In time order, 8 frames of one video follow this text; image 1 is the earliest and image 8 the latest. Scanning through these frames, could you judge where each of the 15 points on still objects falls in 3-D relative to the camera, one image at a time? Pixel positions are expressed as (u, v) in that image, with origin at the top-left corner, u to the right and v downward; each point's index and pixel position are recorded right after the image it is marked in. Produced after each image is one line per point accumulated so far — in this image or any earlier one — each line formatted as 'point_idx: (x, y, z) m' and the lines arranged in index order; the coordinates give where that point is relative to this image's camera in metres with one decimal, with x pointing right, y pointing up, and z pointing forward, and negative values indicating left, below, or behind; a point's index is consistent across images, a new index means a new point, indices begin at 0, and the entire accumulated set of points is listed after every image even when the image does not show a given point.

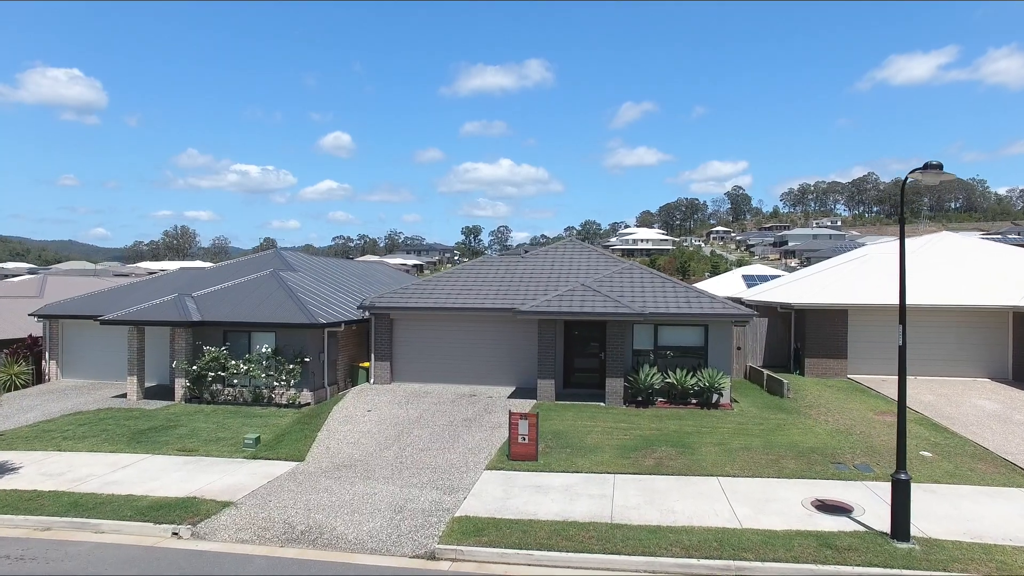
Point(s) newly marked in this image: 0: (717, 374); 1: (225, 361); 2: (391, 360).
0: (+5.1, -2.2, +15.8) m
1: (-7.9, -2.1, +17.4) m
2: (-3.6, -2.1, +18.7) m
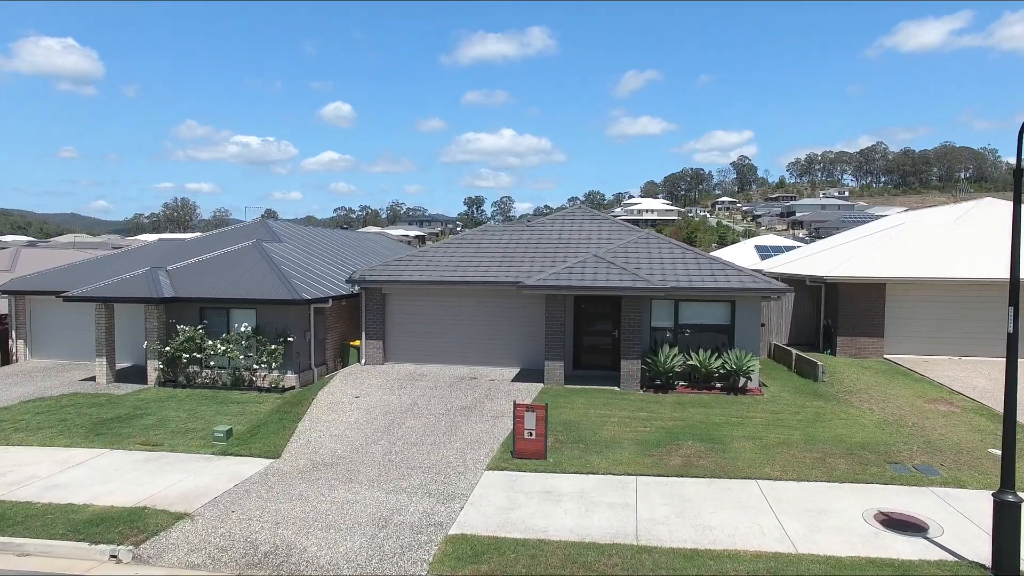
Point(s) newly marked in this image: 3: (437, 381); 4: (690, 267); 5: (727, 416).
0: (+5.2, -1.5, +14.2) m
1: (-7.8, -1.4, +15.9) m
2: (-3.5, -1.4, +17.1) m
3: (-1.8, -2.2, +15.2) m
4: (+4.2, +0.5, +14.9) m
5: (+4.2, -2.5, +12.4) m
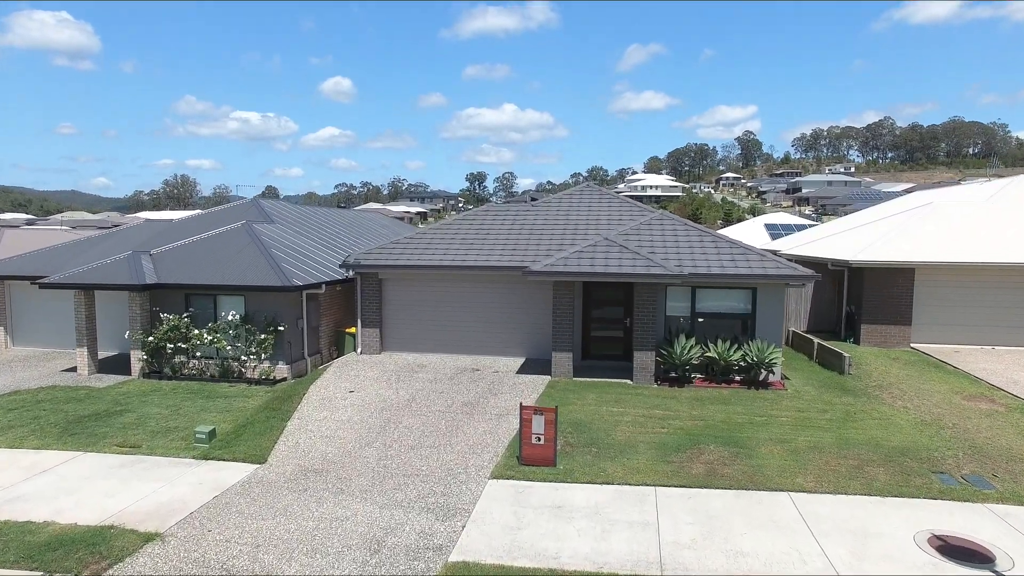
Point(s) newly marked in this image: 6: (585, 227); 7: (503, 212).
0: (+5.3, -1.2, +13.3) m
1: (-7.7, -1.0, +14.9) m
2: (-3.3, -1.0, +16.1) m
3: (-1.7, -1.9, +14.3) m
4: (+4.3, +0.8, +13.8) m
5: (+4.3, -2.3, +11.5) m
6: (+1.9, +1.4, +15.9) m
7: (-0.2, +2.0, +17.3) m
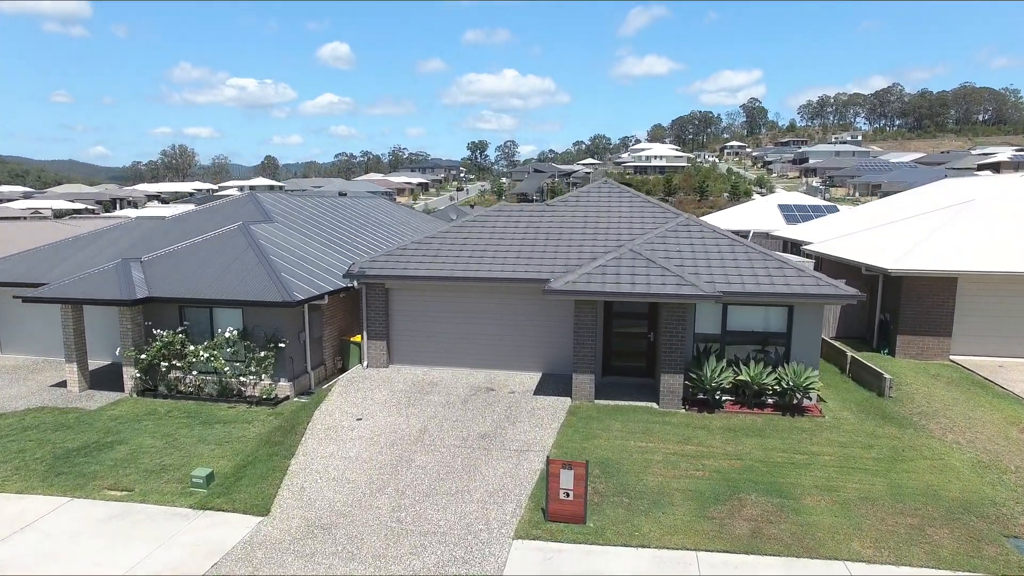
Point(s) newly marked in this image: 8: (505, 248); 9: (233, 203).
0: (+5.7, -1.6, +12.4) m
1: (-7.3, -1.3, +14.1) m
2: (-3.0, -1.2, +15.2) m
3: (-1.3, -2.2, +13.5) m
4: (+4.7, +0.5, +12.8) m
5: (+4.7, -2.7, +10.6) m
6: (+2.2, +1.2, +14.8) m
7: (+0.2, +1.8, +16.3) m
8: (-0.2, +0.9, +14.9) m
9: (-8.7, +2.7, +19.8) m
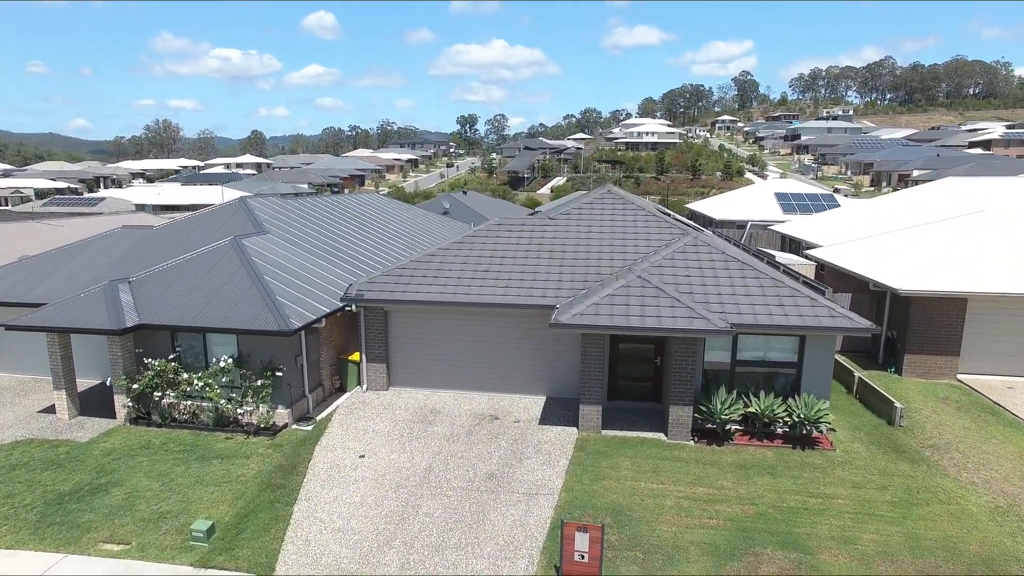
0: (+5.8, -2.2, +12.1) m
1: (-7.2, -1.9, +13.6) m
2: (-2.9, -1.7, +14.9) m
3: (-1.2, -2.8, +13.1) m
4: (+4.8, -0.1, +12.5) m
5: (+4.8, -3.4, +10.4) m
6: (+2.3, +0.7, +14.5) m
7: (+0.2, +1.4, +15.8) m
8: (-0.1, +0.4, +14.5) m
9: (-8.7, +2.3, +19.2) m
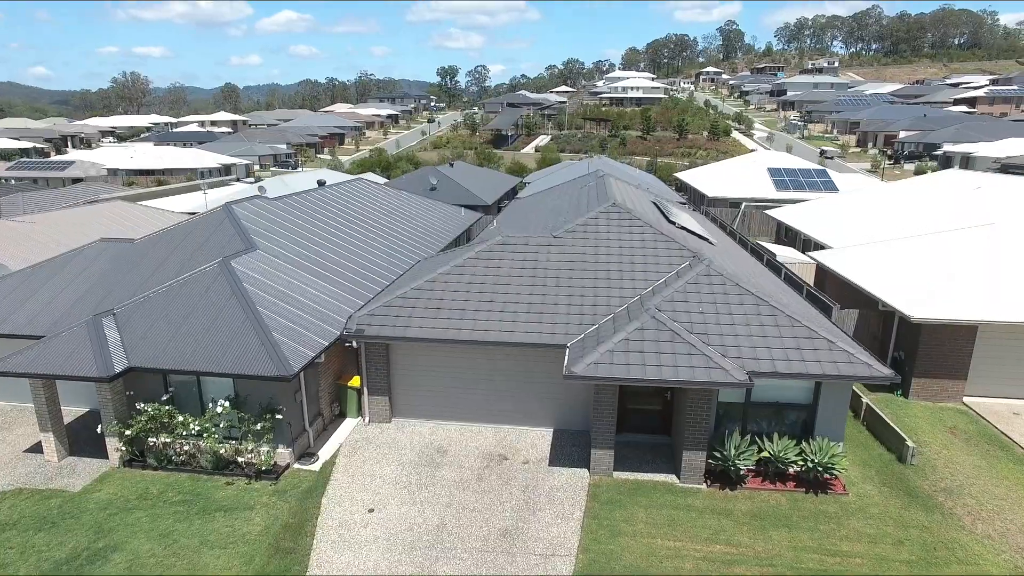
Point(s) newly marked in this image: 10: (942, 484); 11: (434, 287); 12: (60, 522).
0: (+6.0, -3.0, +12.0) m
1: (-7.0, -2.7, +13.1) m
2: (-2.8, -2.4, +14.5) m
3: (-1.0, -3.6, +12.9) m
4: (+4.9, -0.9, +12.2) m
5: (+5.1, -4.3, +10.4) m
6: (+2.4, 0.0, +14.0) m
7: (+0.3, +0.8, +15.3) m
8: (0.0, -0.2, +14.0) m
9: (-8.7, +1.9, +18.3) m
10: (+8.0, -3.7, +11.9) m
11: (-1.8, 0.0, +14.6) m
12: (-8.2, -4.3, +11.7) m
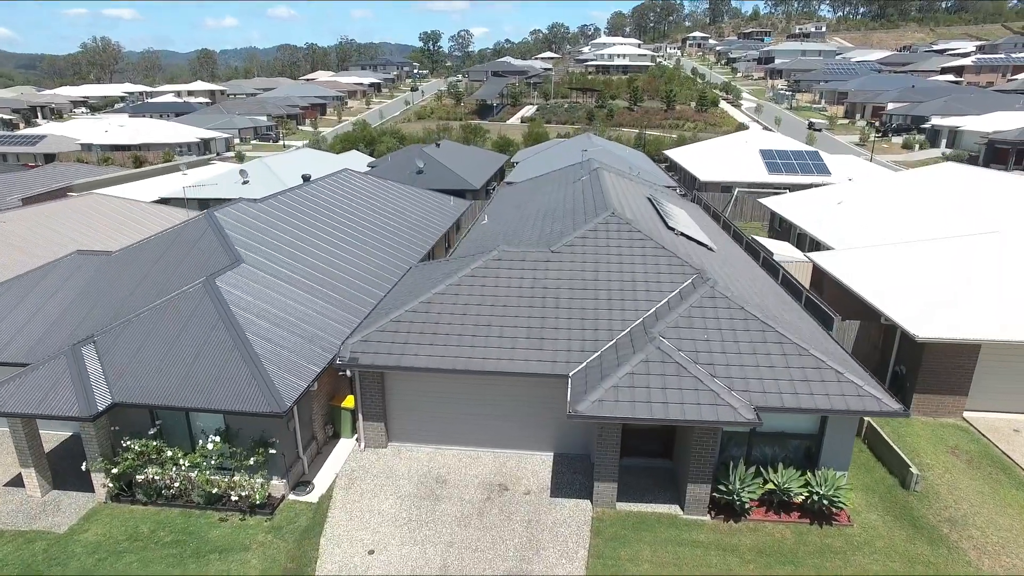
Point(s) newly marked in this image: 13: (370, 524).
0: (+6.0, -3.5, +11.9) m
1: (-7.0, -3.3, +12.7) m
2: (-2.8, -2.9, +14.1) m
3: (-1.0, -4.1, +12.6) m
4: (+4.9, -1.4, +11.9) m
5: (+5.2, -5.0, +10.3) m
6: (+2.4, -0.4, +13.6) m
7: (+0.2, +0.4, +14.8) m
8: (0.0, -0.7, +13.6) m
9: (-8.9, +1.5, +17.6) m
10: (+8.1, -4.2, +11.9) m
11: (-1.9, -0.5, +14.1) m
12: (-8.2, -5.0, +11.3) m
13: (-2.7, -4.4, +11.9) m
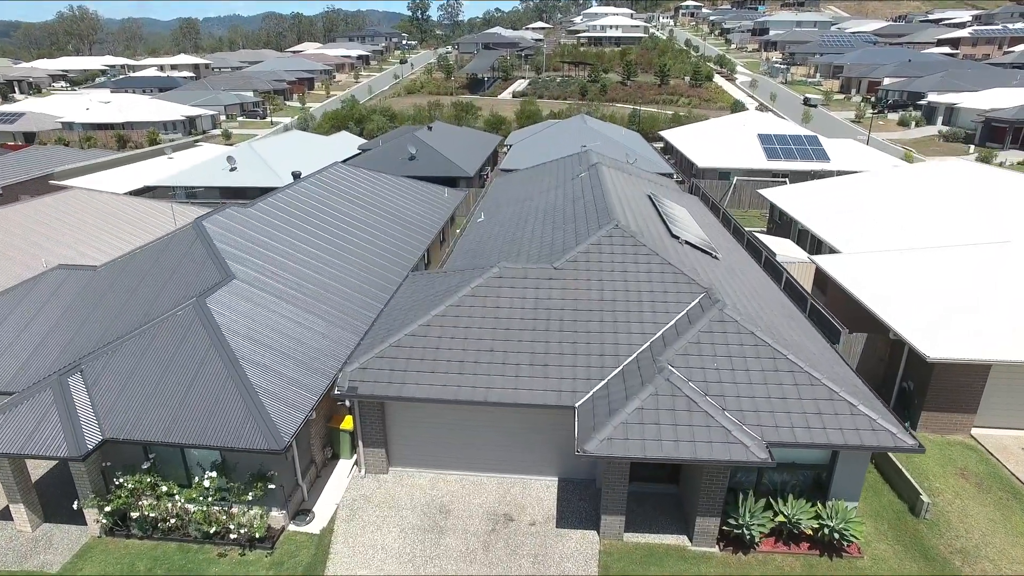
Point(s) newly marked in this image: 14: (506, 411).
0: (+6.2, -4.0, +11.7) m
1: (-6.9, -3.9, +12.3) m
2: (-2.7, -3.4, +13.8) m
3: (-0.9, -4.7, +12.3) m
4: (+5.0, -2.0, +11.6) m
5: (+5.3, -5.6, +10.1) m
6: (+2.4, -0.9, +13.3) m
7: (+0.2, -0.1, +14.4) m
8: (+0.1, -1.2, +13.2) m
9: (-8.9, +1.2, +17.0) m
10: (+8.2, -4.7, +11.8) m
11: (-1.8, -1.0, +13.7) m
12: (-8.1, -5.6, +11.0) m
13: (-2.6, -5.0, +11.7) m
14: (-0.1, -2.5, +13.3) m
